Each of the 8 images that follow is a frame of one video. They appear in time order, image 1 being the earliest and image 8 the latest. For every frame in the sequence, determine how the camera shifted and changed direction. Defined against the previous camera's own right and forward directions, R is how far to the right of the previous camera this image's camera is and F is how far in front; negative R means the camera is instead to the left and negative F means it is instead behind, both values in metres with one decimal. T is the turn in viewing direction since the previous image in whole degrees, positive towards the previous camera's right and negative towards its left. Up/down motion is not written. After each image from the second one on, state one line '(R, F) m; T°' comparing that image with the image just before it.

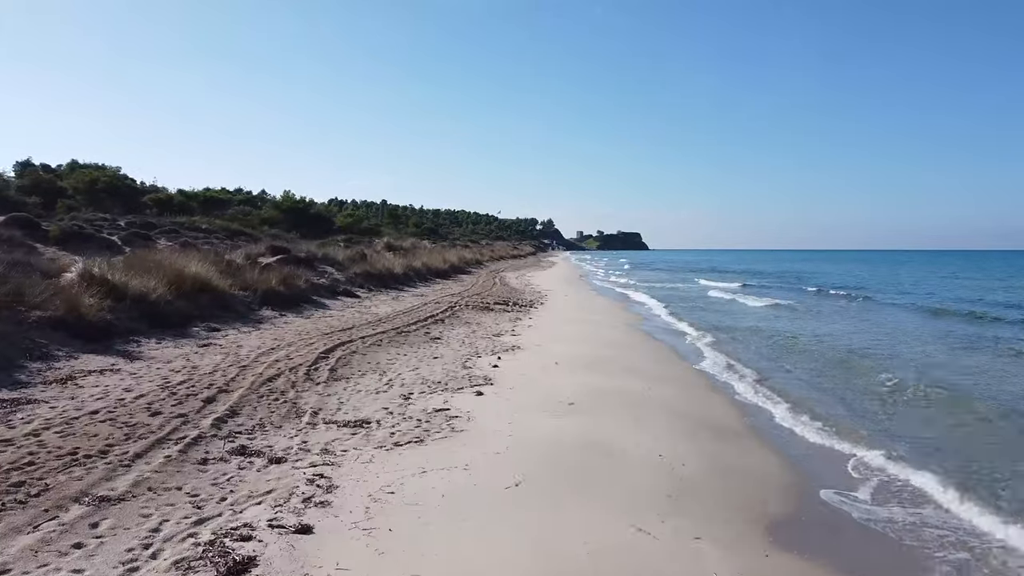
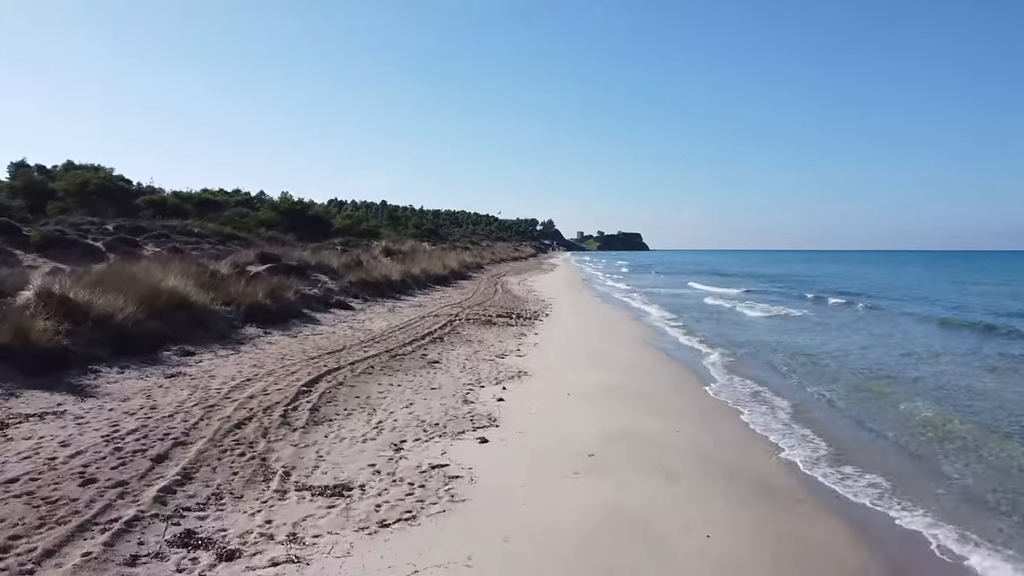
(0.0, +0.7) m; 0°
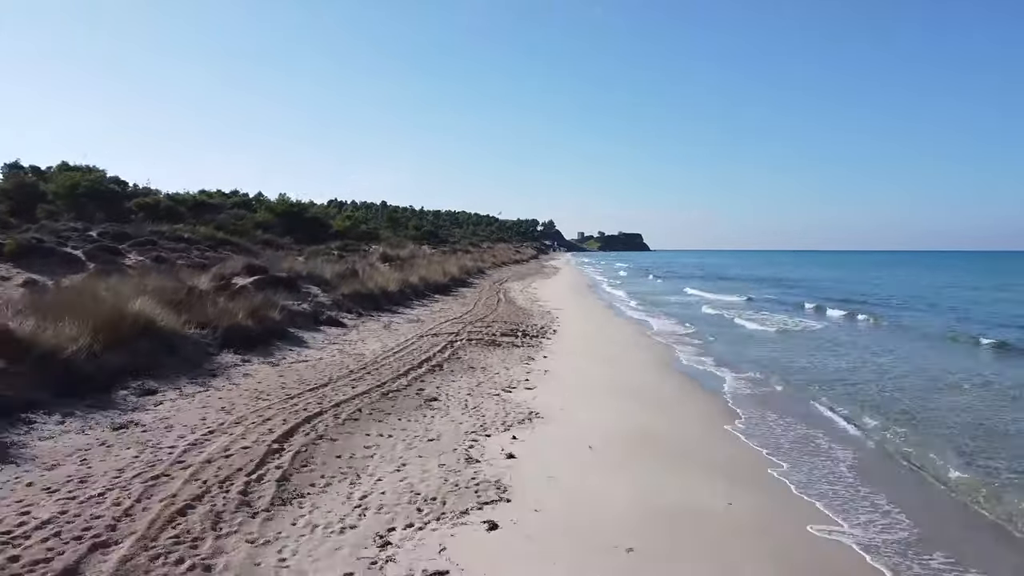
(-0.1, +0.9) m; 0°
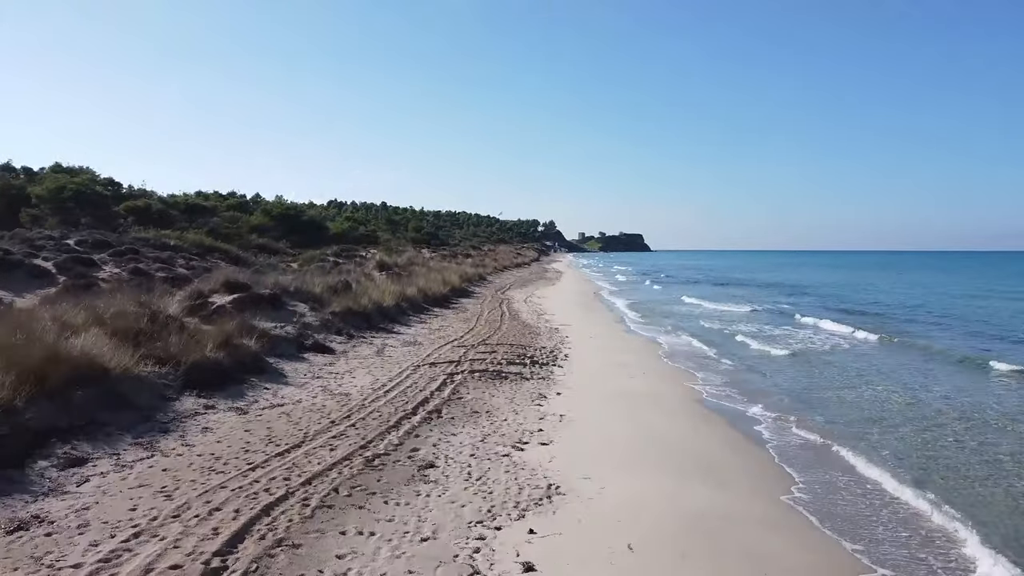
(-0.1, +1.1) m; 0°
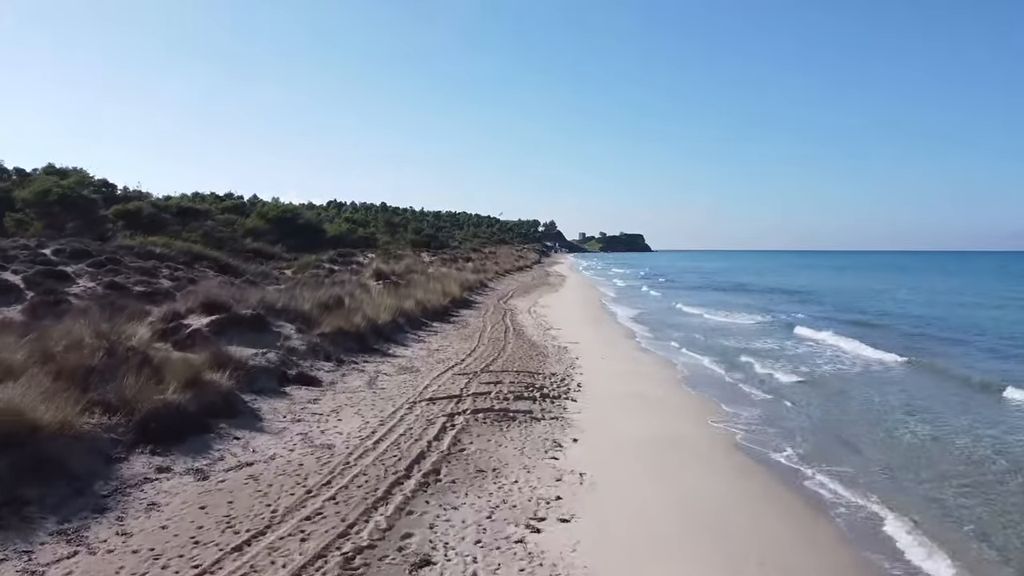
(-0.1, +1.0) m; 0°
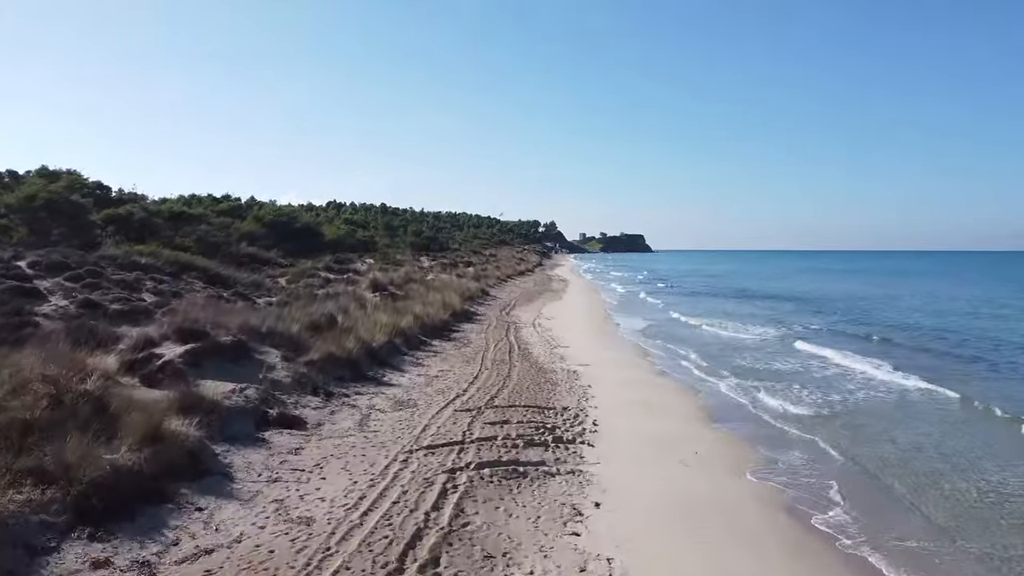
(-0.1, +1.0) m; 0°
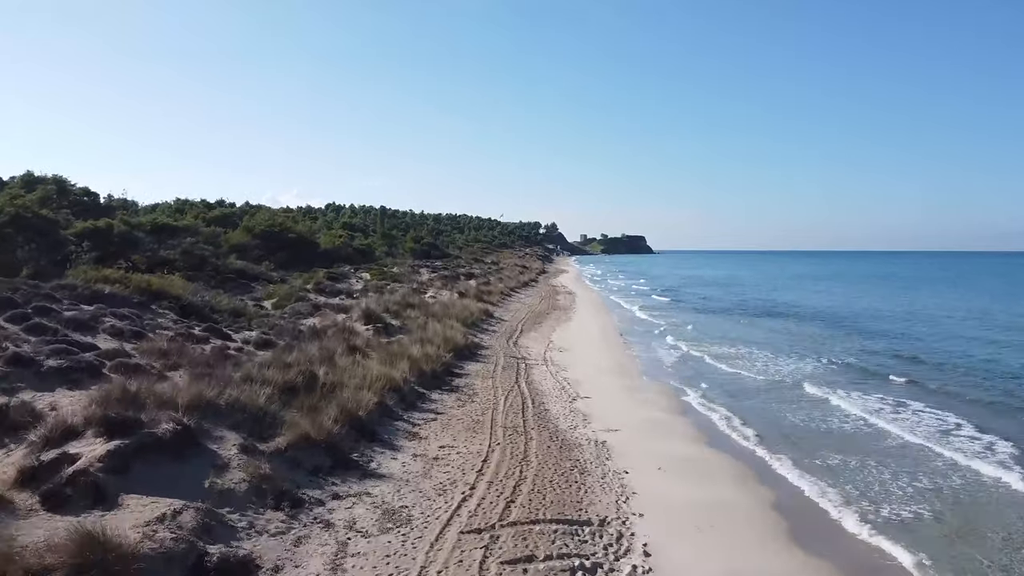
(-0.2, +2.1) m; 0°
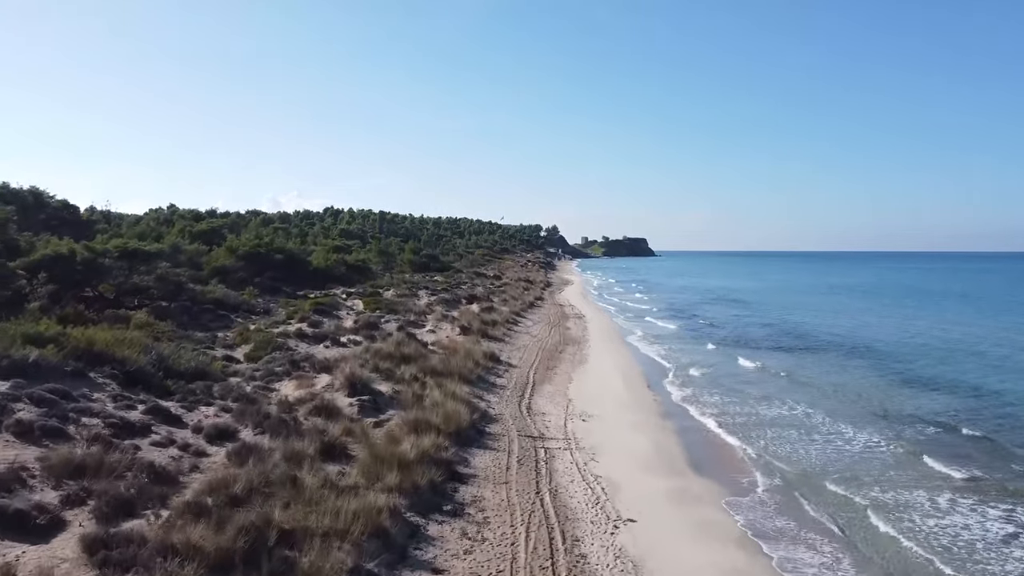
(-0.2, +3.1) m; 0°
